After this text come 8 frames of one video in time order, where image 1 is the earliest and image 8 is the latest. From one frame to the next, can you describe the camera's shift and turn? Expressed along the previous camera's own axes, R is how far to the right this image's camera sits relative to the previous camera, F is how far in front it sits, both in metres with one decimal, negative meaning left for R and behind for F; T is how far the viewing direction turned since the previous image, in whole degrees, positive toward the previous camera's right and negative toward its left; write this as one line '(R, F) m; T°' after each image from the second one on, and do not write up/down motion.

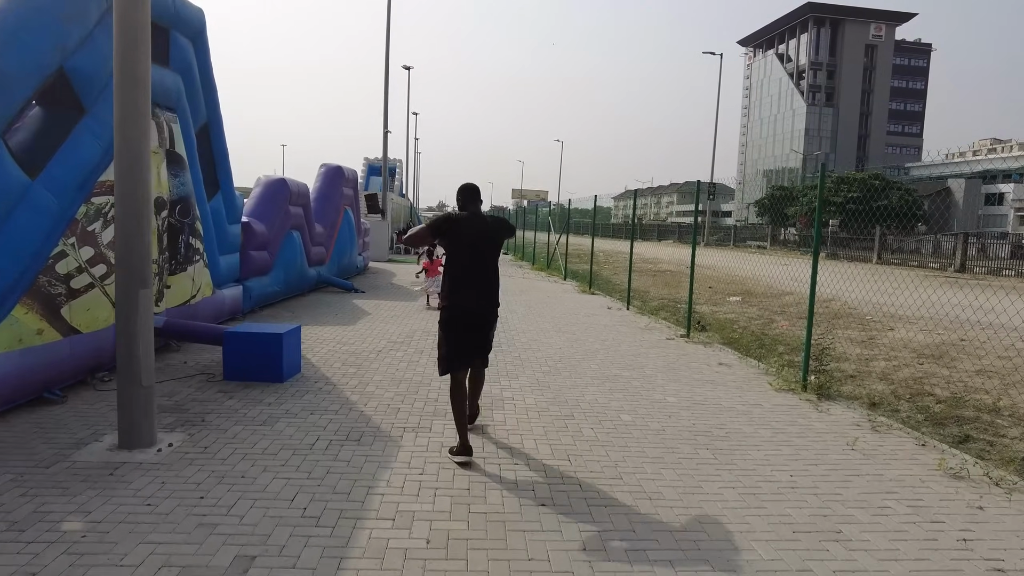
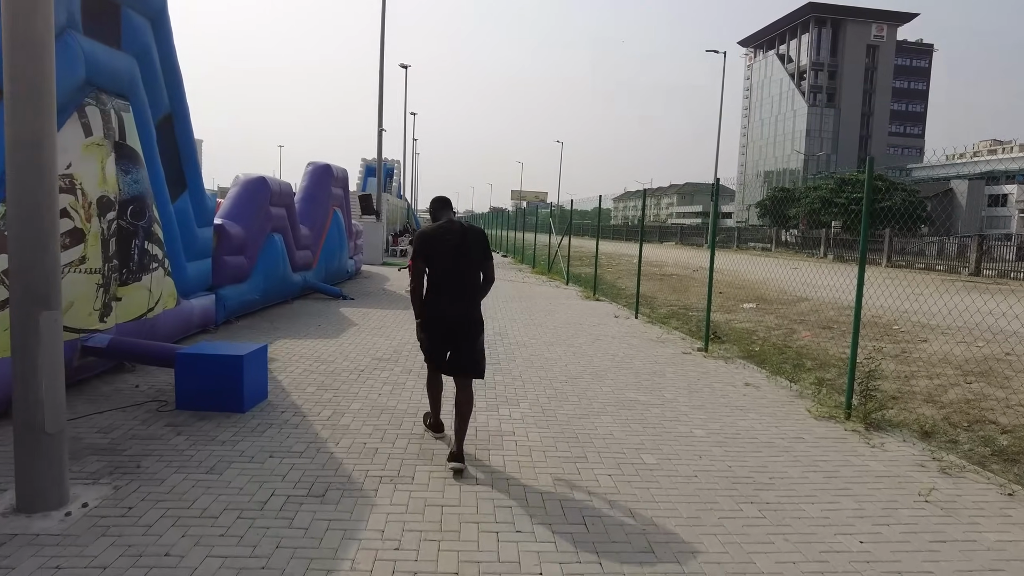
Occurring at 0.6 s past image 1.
(0.0, +0.9) m; 0°
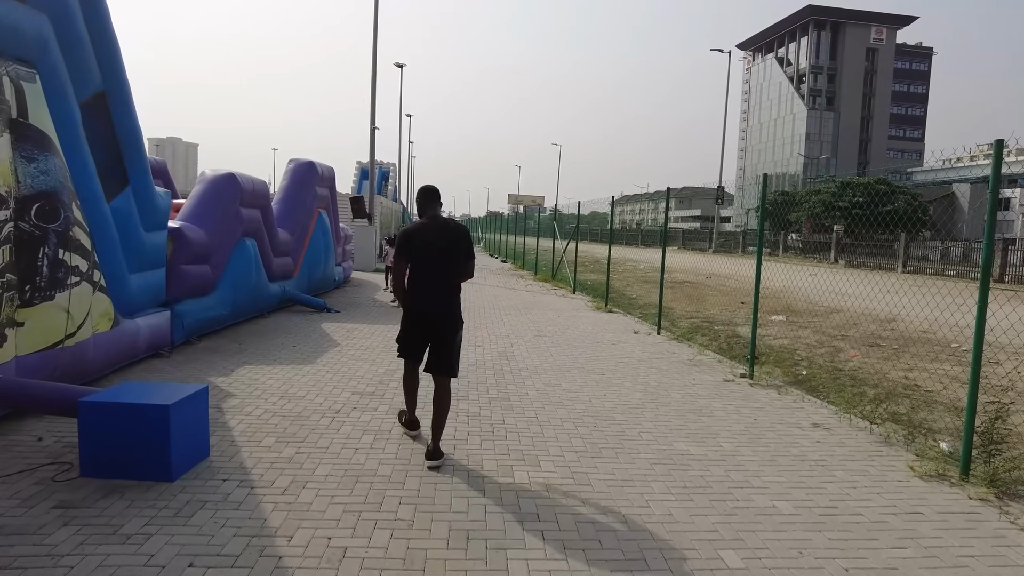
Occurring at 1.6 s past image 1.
(-0.1, +1.3) m; 0°
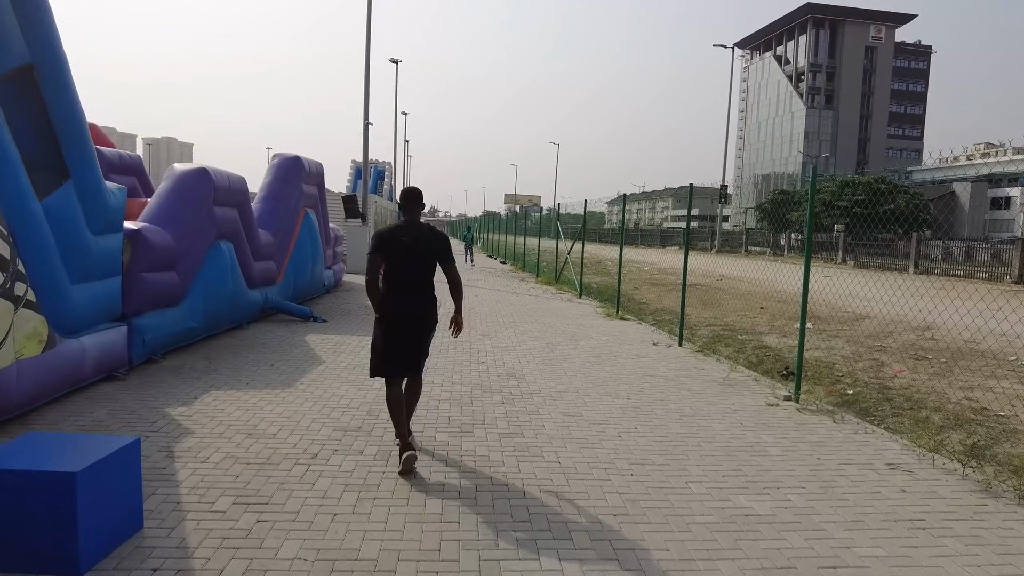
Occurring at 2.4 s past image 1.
(-0.1, +1.0) m; 0°
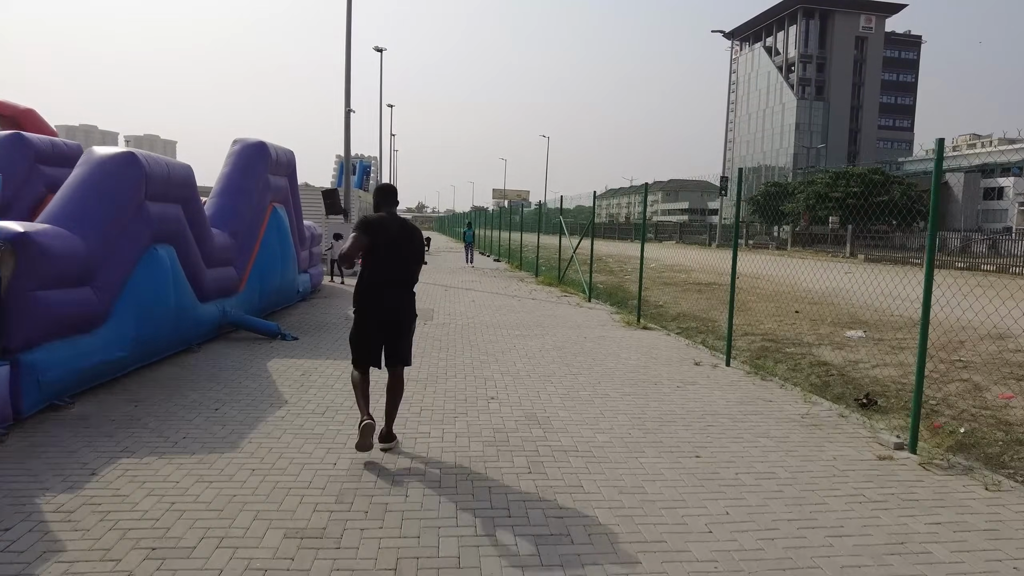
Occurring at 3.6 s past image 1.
(-0.3, +1.7) m; +1°
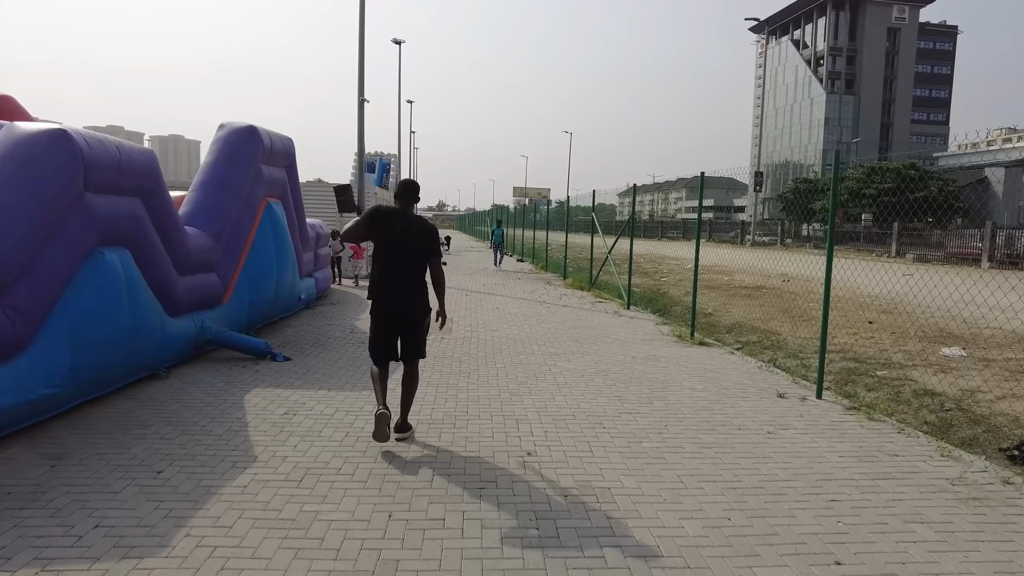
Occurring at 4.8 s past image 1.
(-0.2, +1.5) m; -2°
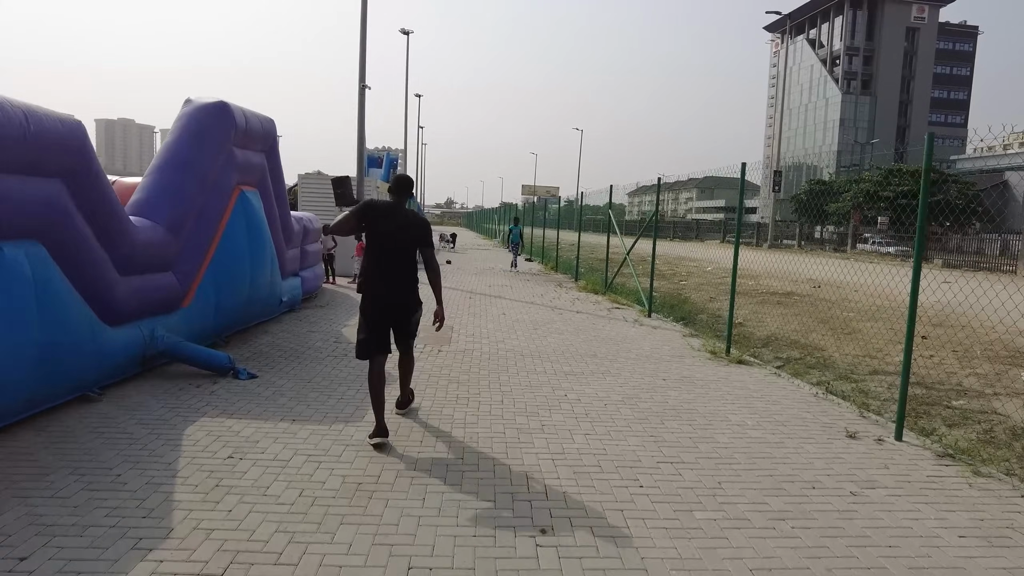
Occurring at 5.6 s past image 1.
(0.0, +1.2) m; -1°
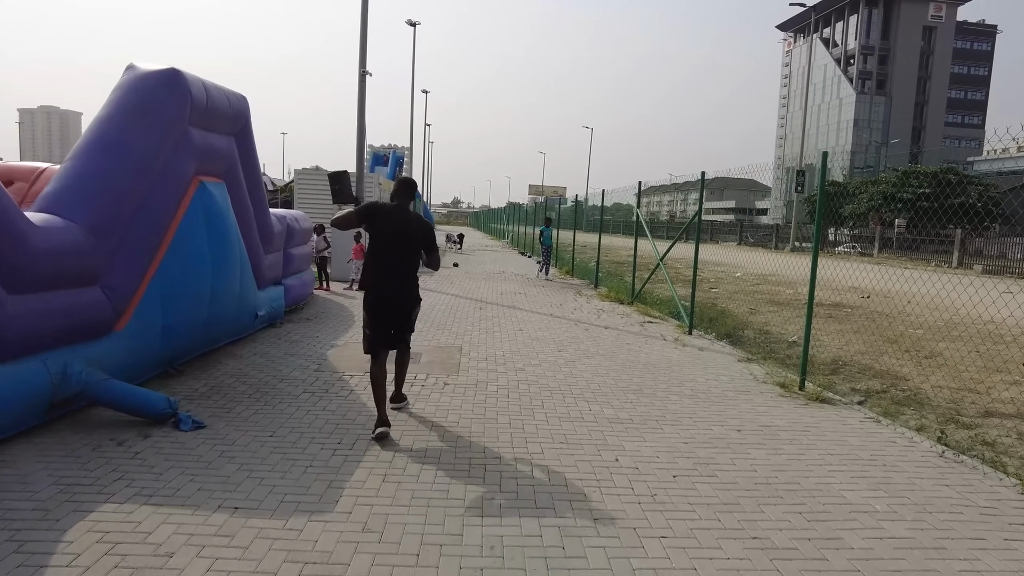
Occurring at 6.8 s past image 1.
(-0.2, +1.5) m; 0°
